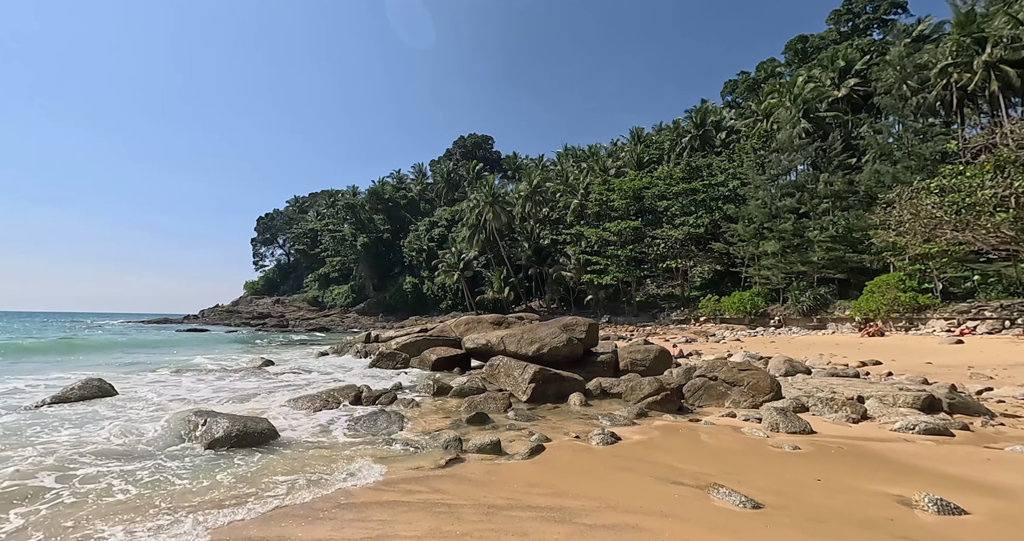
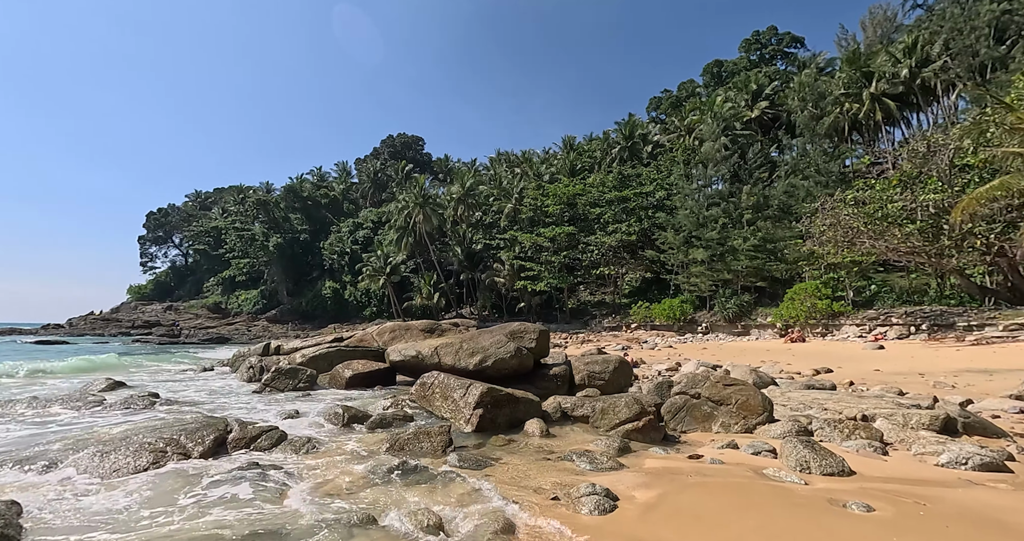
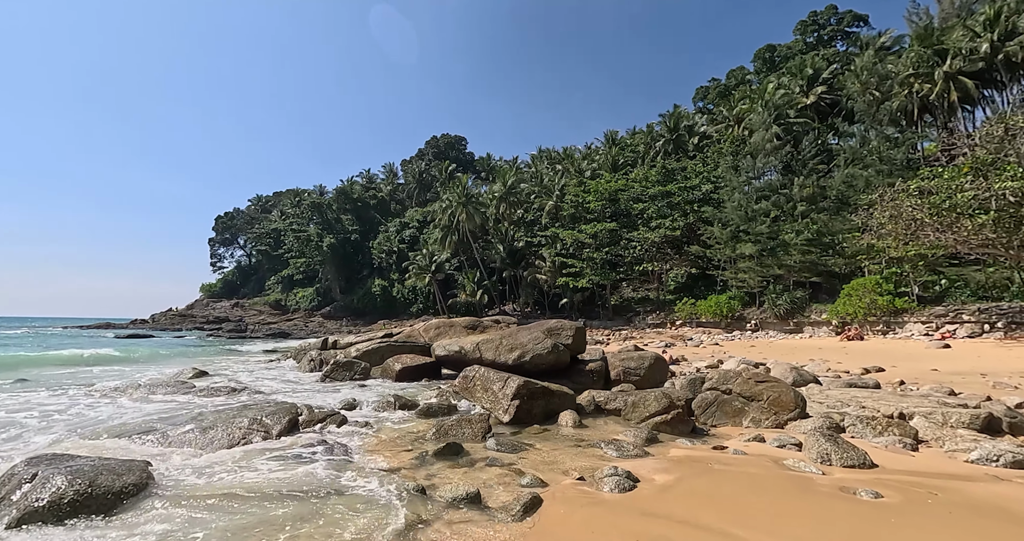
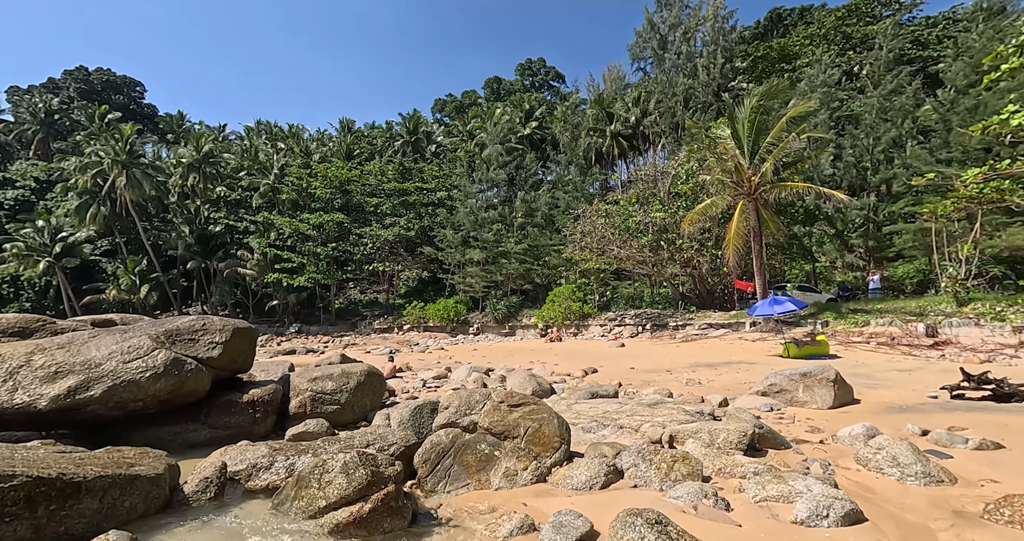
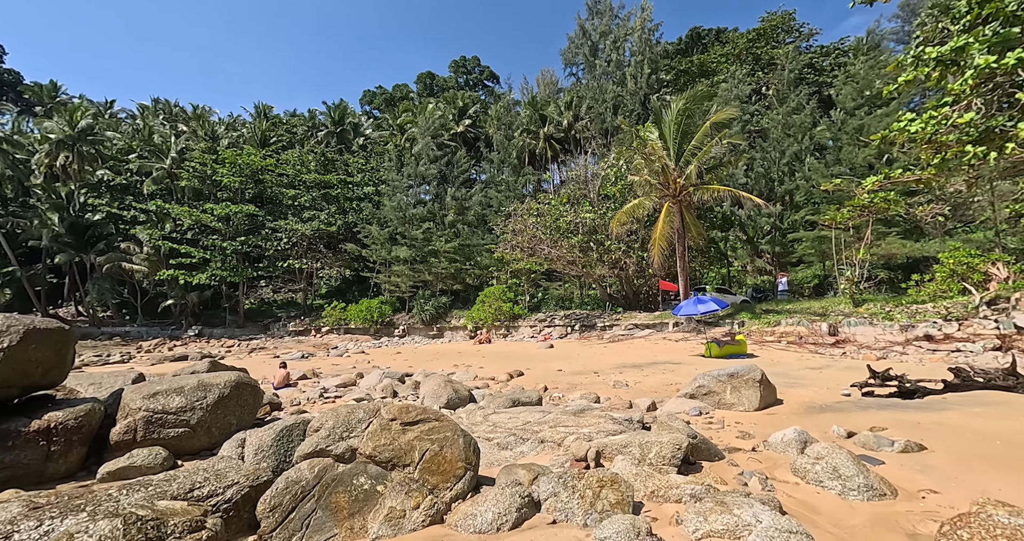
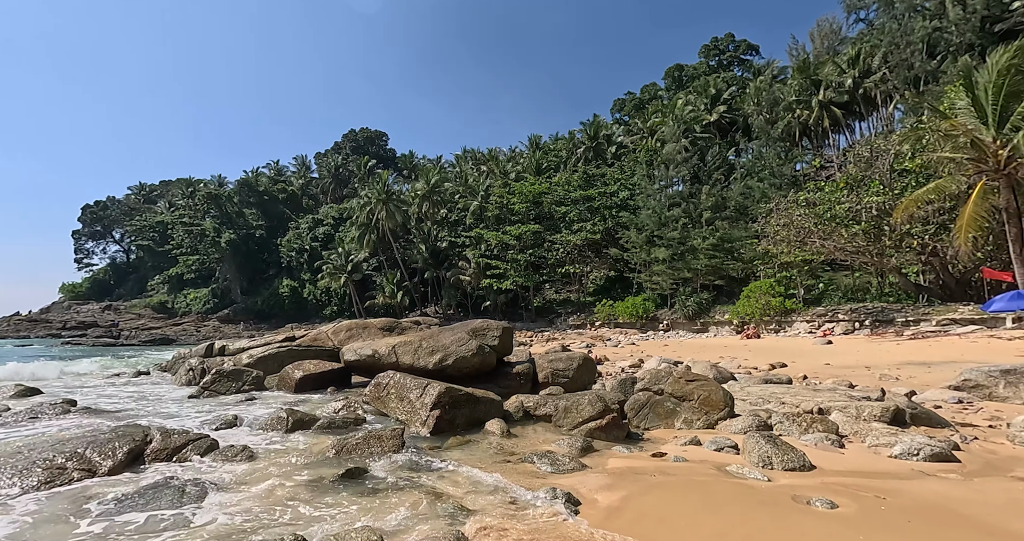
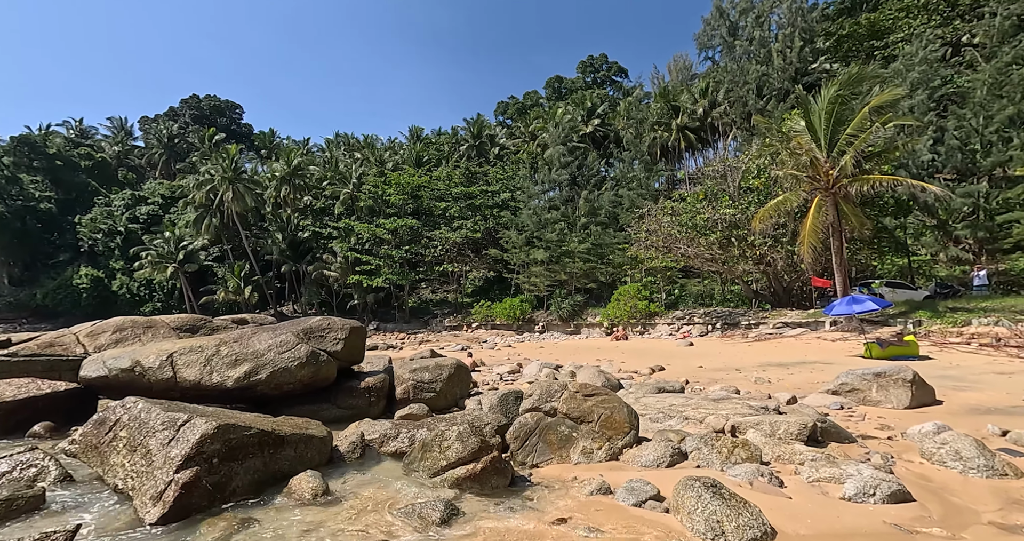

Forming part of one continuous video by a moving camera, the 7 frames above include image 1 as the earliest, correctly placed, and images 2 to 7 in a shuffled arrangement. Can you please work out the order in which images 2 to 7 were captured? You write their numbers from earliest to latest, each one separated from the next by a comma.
3, 2, 6, 7, 4, 5
